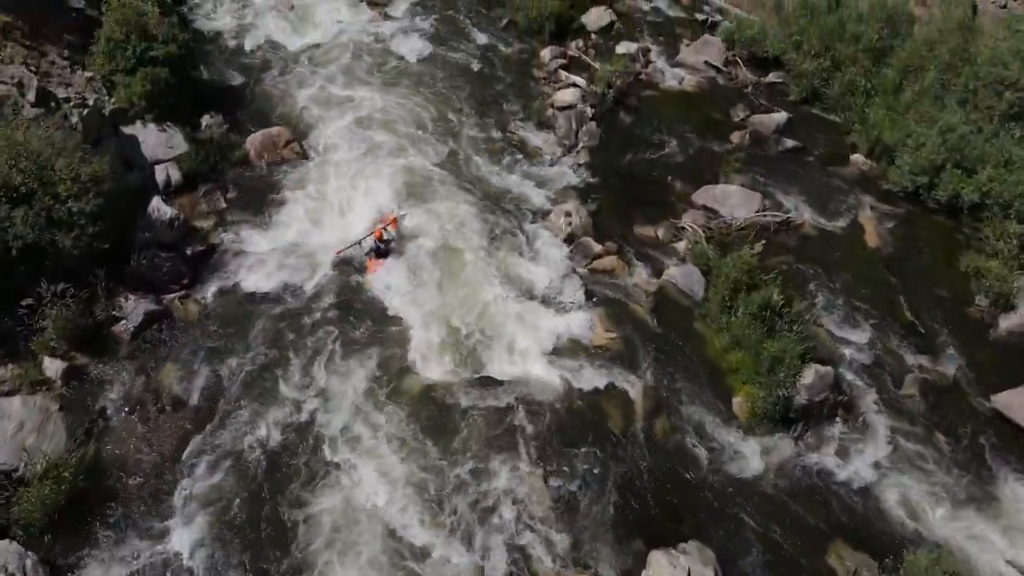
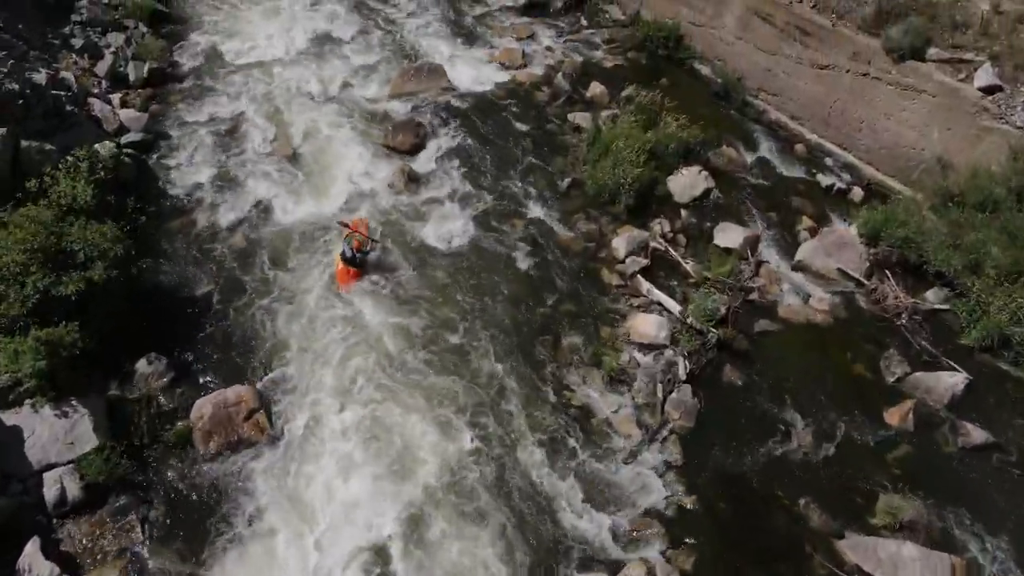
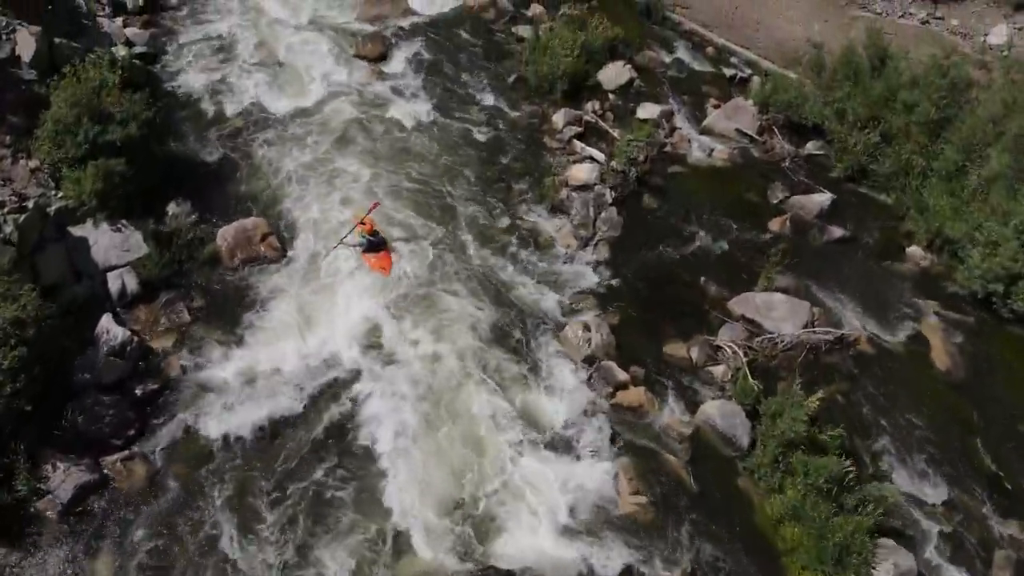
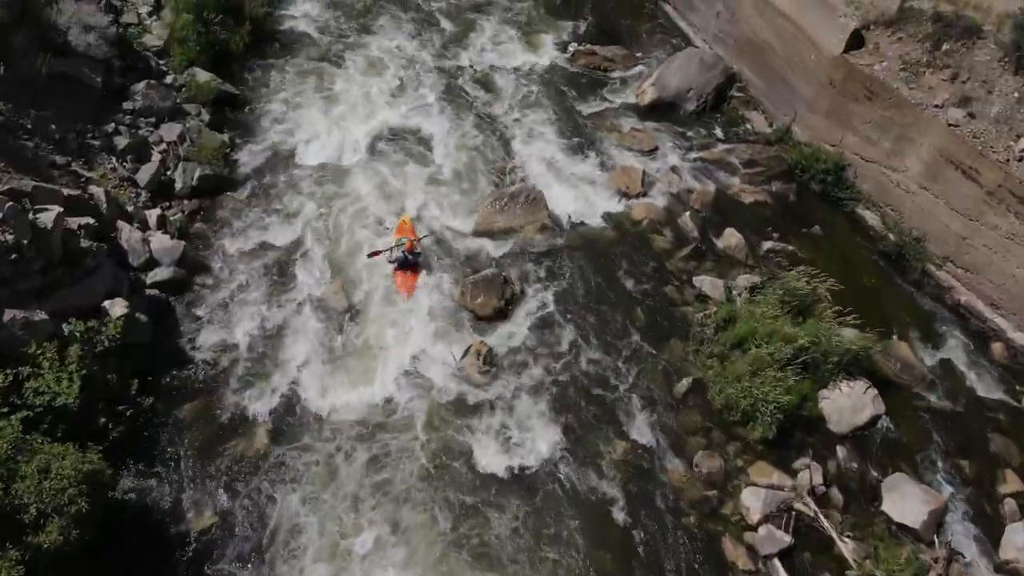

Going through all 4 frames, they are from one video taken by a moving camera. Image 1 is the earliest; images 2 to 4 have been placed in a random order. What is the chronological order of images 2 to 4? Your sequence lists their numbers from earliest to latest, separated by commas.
3, 2, 4
